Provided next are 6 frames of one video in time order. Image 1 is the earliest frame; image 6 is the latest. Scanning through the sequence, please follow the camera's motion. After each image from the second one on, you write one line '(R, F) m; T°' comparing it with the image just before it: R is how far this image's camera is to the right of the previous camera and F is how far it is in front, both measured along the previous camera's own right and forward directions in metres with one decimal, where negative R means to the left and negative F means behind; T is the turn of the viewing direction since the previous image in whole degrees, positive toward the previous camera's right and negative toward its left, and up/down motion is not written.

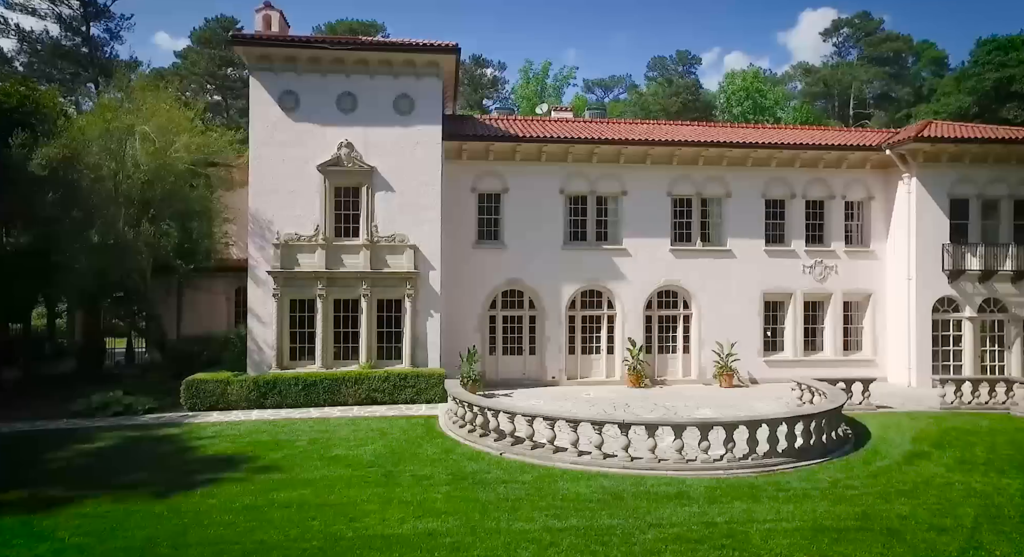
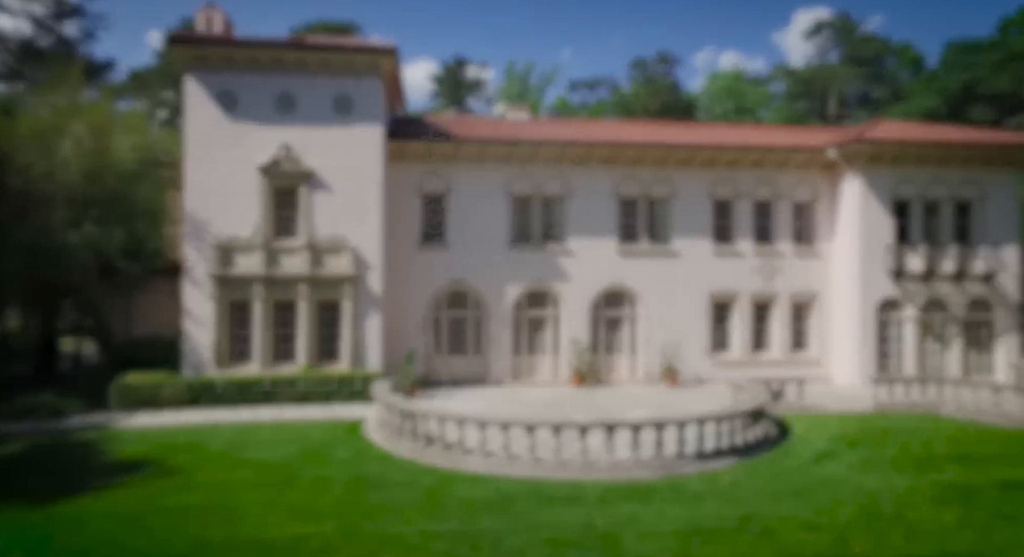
(+0.6, 0.0) m; +1°
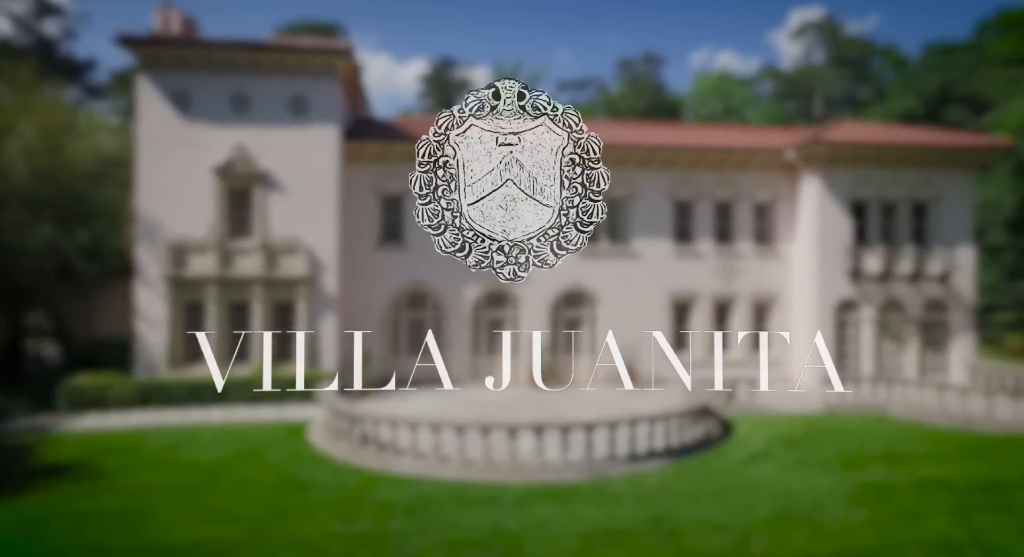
(+0.4, 0.0) m; +1°
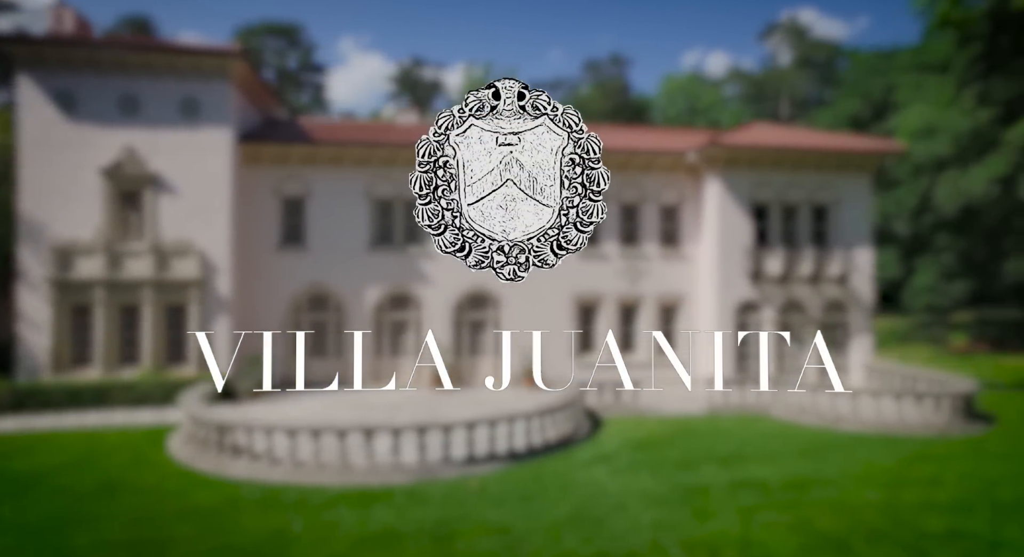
(+1.0, 0.0) m; +1°
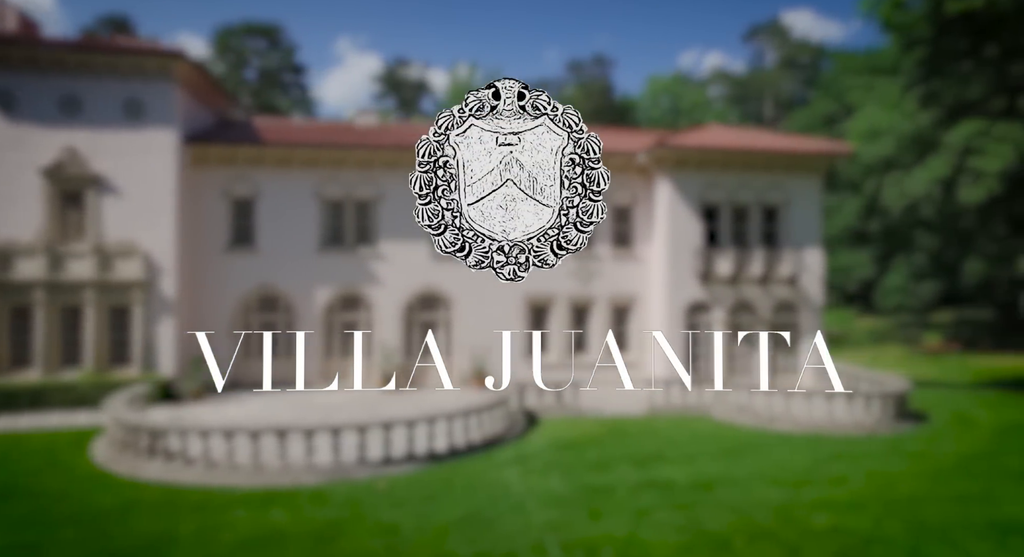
(+0.5, 0.0) m; +1°
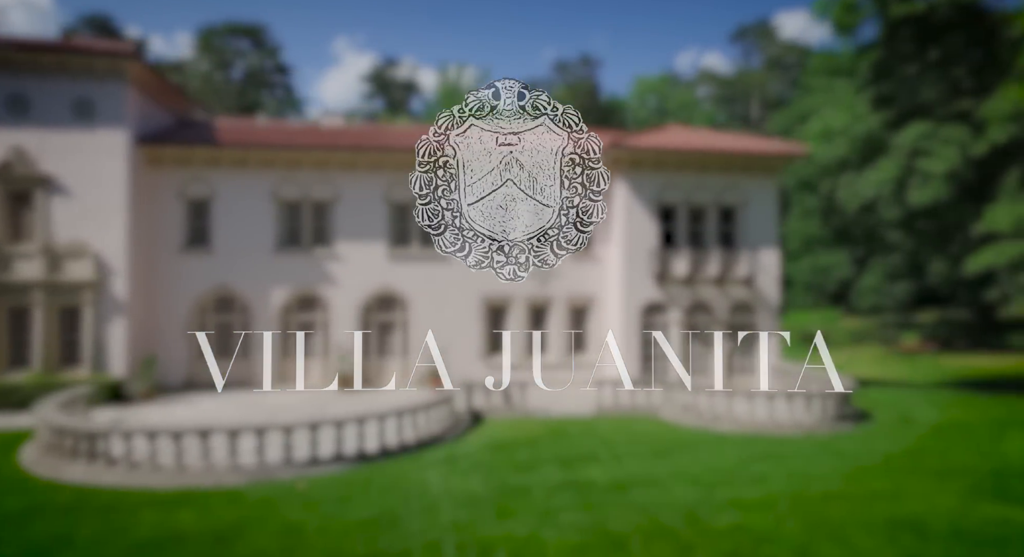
(+0.5, 0.0) m; +1°
